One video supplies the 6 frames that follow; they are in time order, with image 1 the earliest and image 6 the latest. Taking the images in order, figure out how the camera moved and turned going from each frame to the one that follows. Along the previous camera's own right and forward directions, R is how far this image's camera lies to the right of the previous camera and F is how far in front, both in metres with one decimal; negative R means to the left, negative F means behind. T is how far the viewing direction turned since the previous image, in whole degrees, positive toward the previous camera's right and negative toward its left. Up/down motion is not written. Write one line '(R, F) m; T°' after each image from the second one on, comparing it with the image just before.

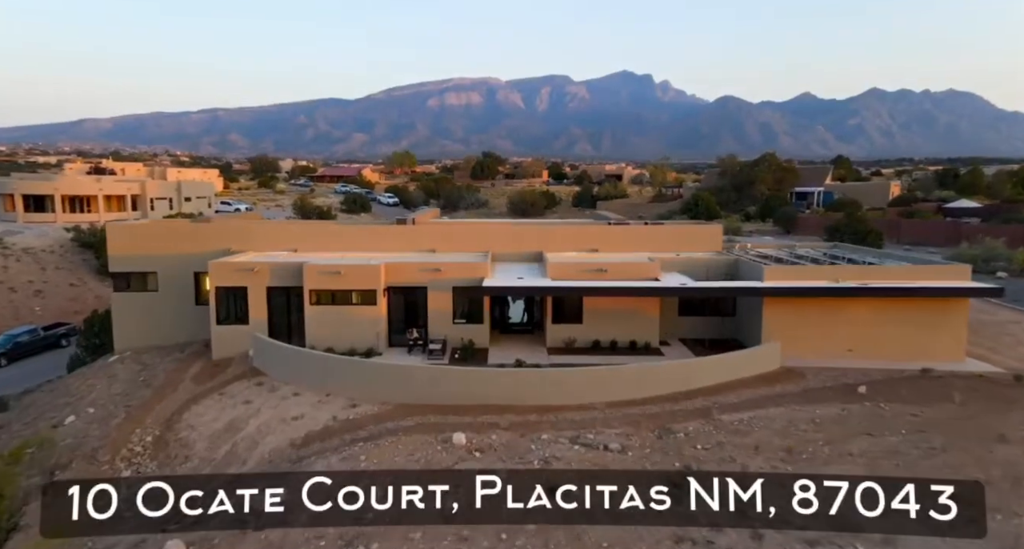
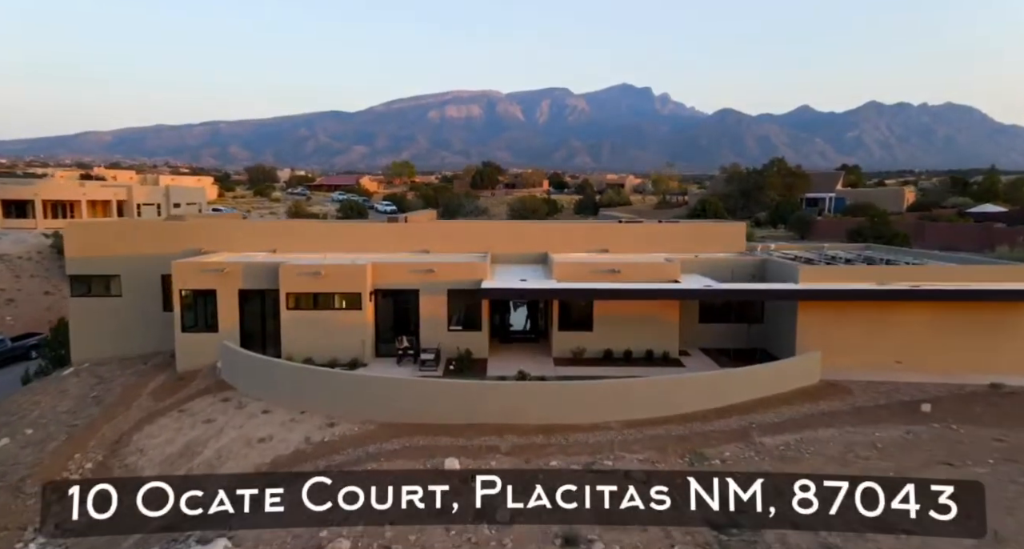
(-0.1, +2.3) m; 0°
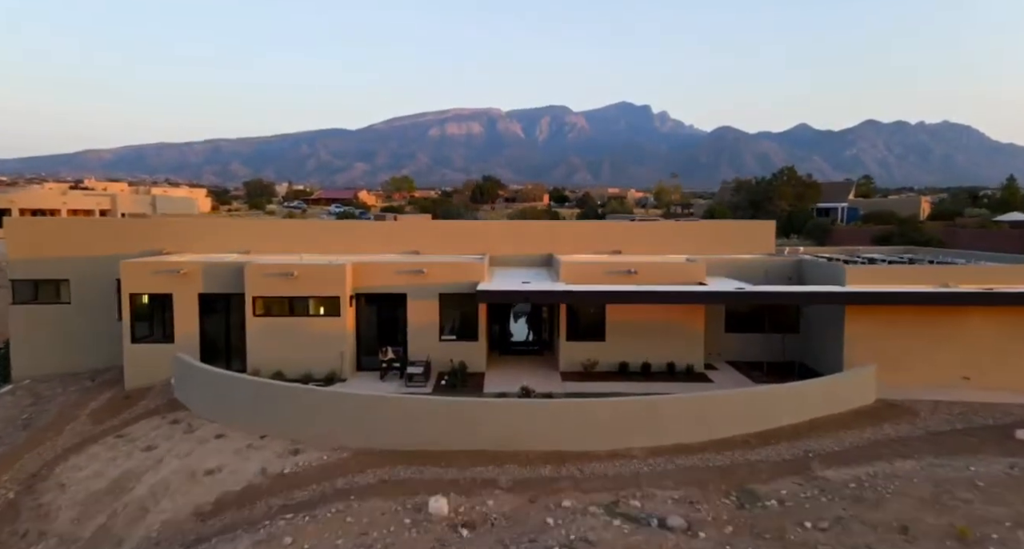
(0.0, +2.4) m; 0°
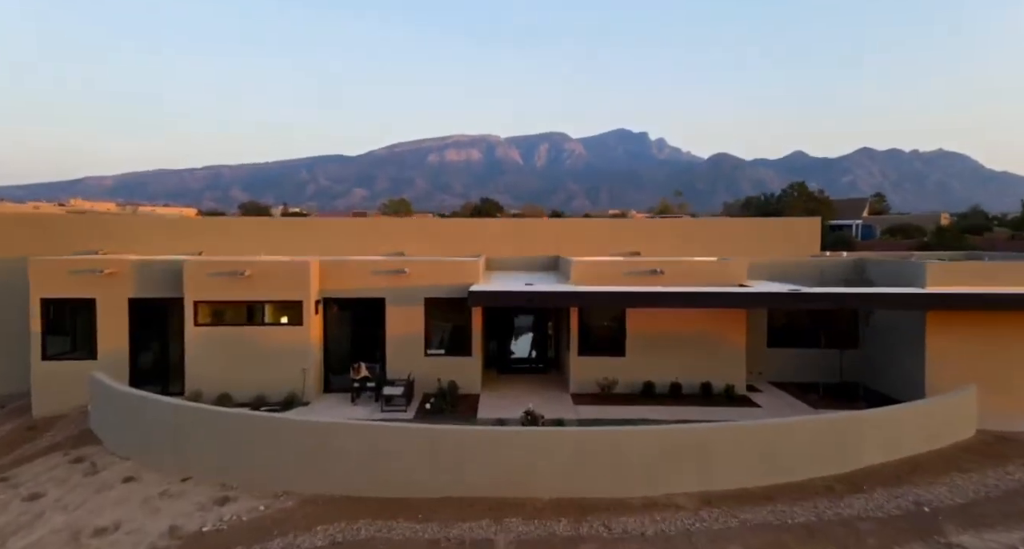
(-0.1, +2.9) m; 0°
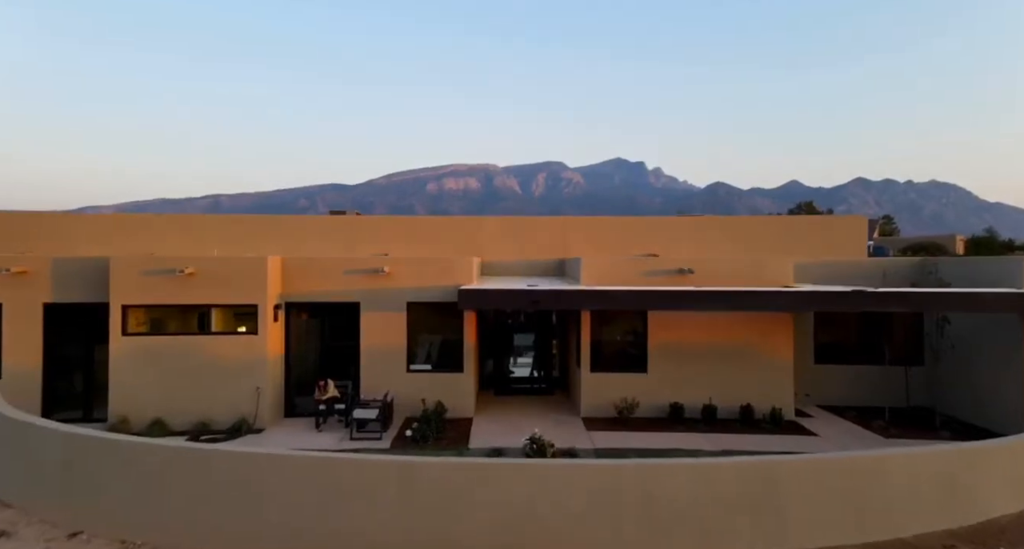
(0.0, +2.3) m; 0°
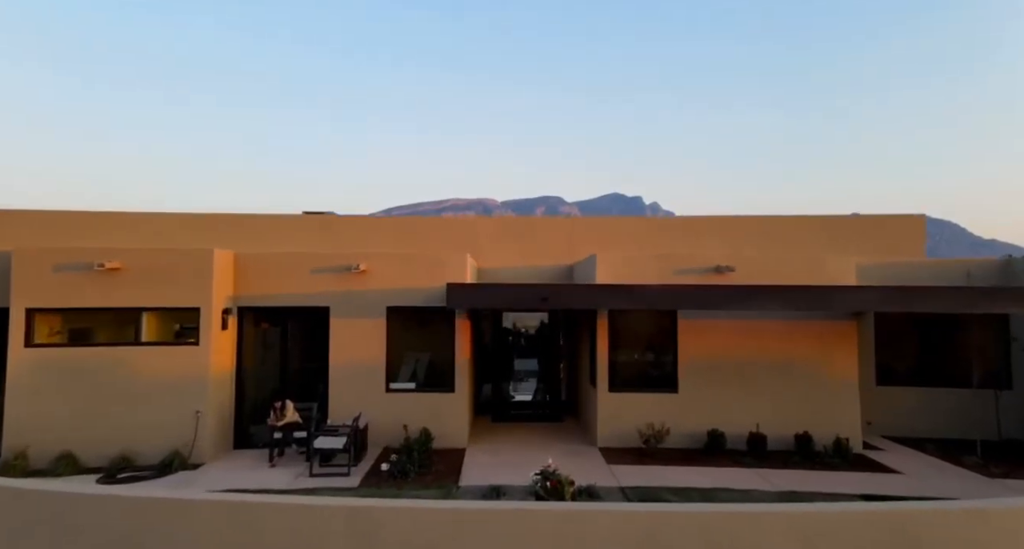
(-0.1, +2.0) m; 0°
